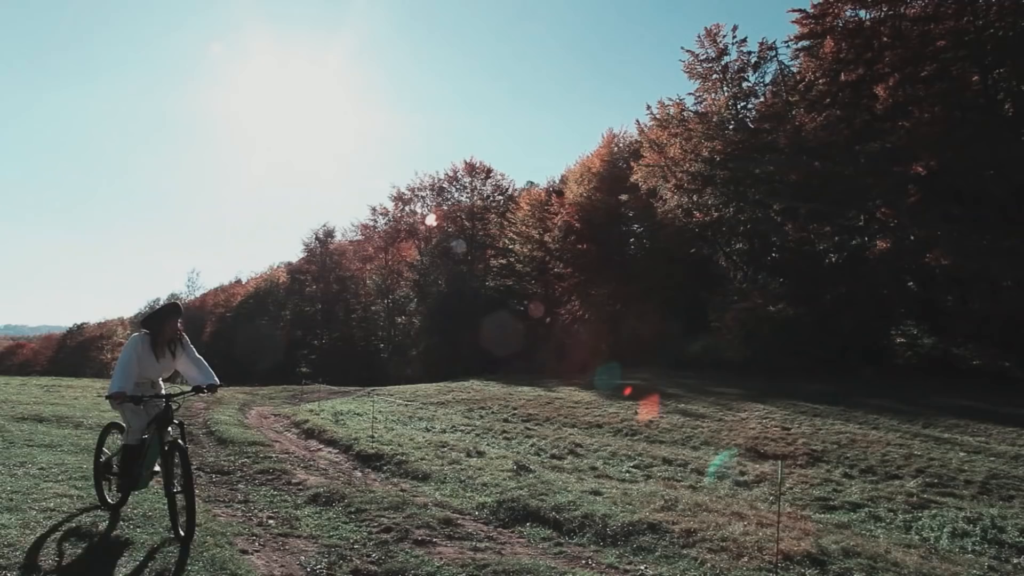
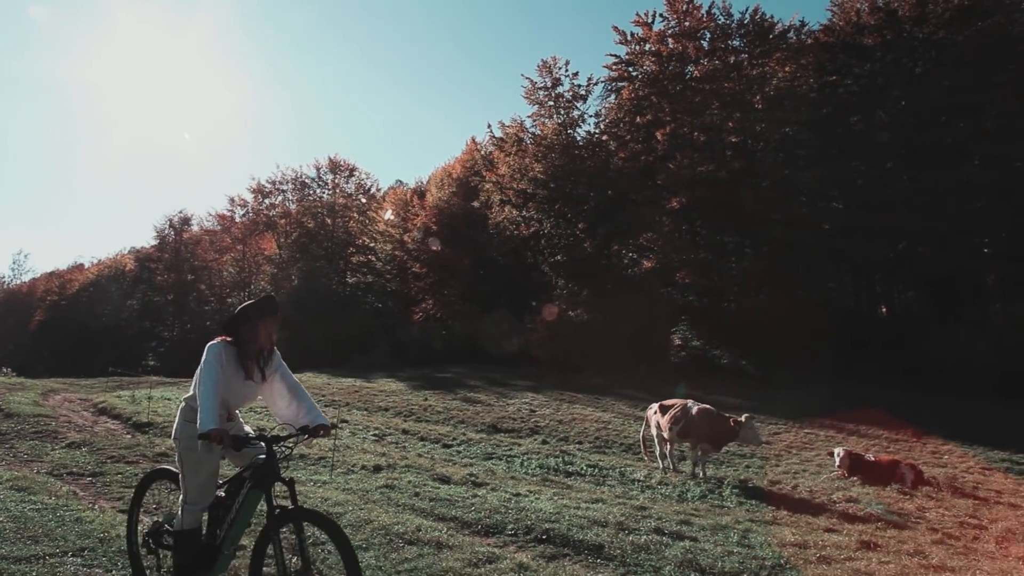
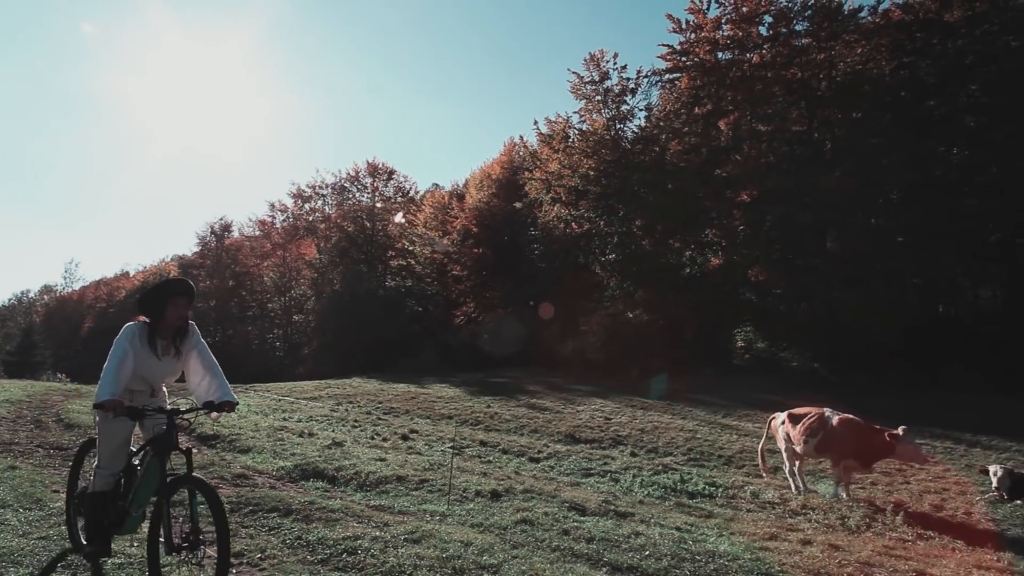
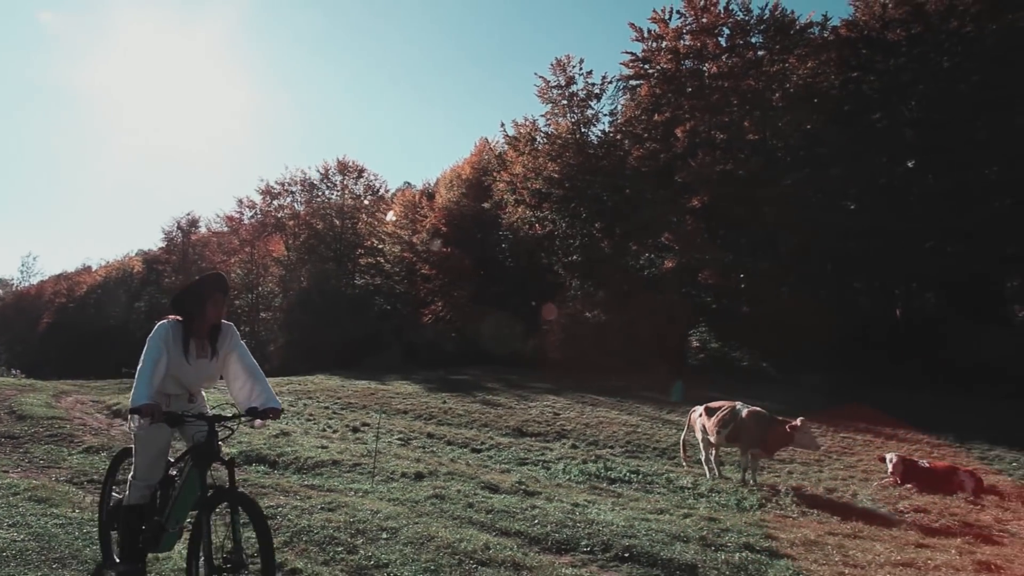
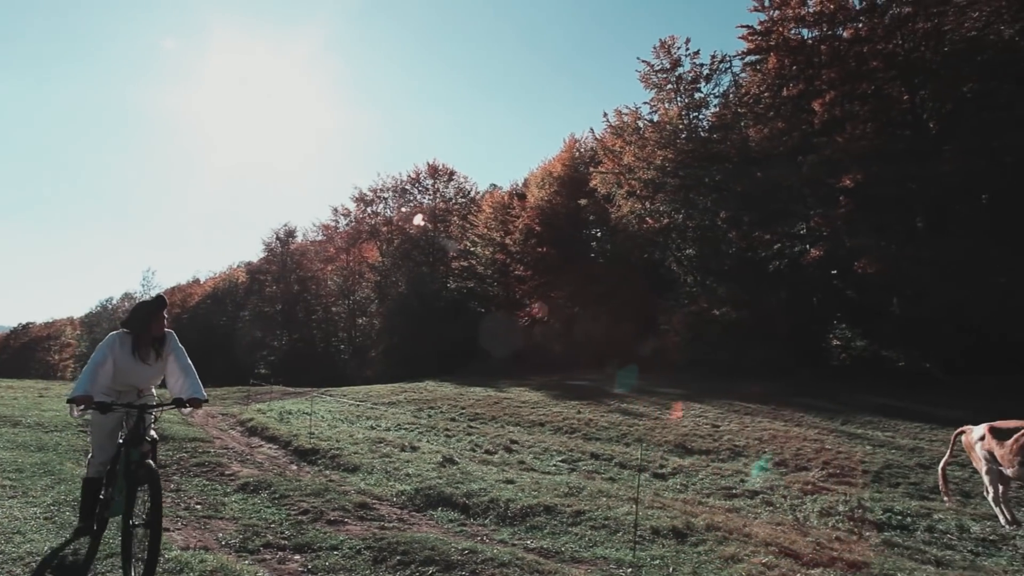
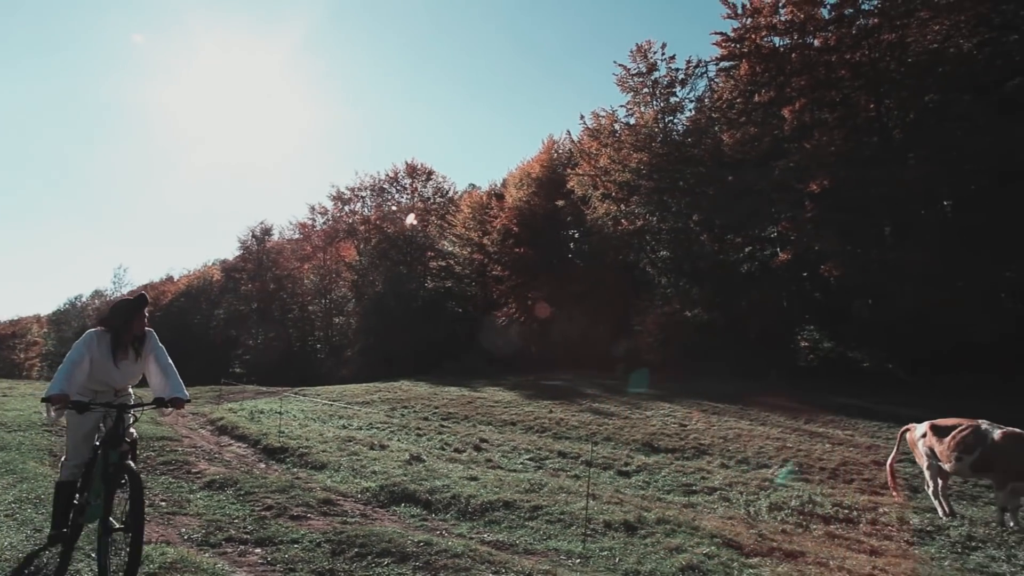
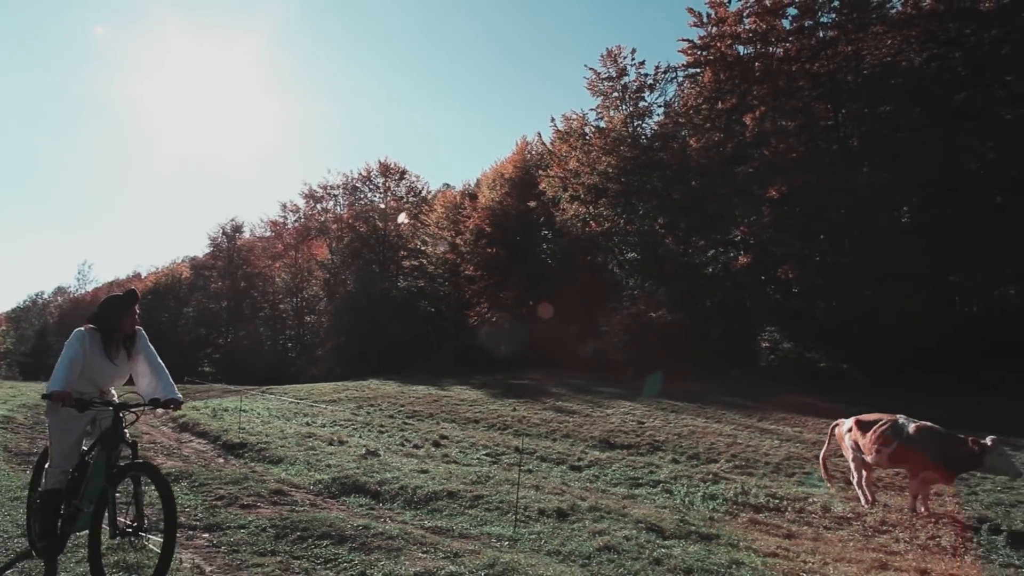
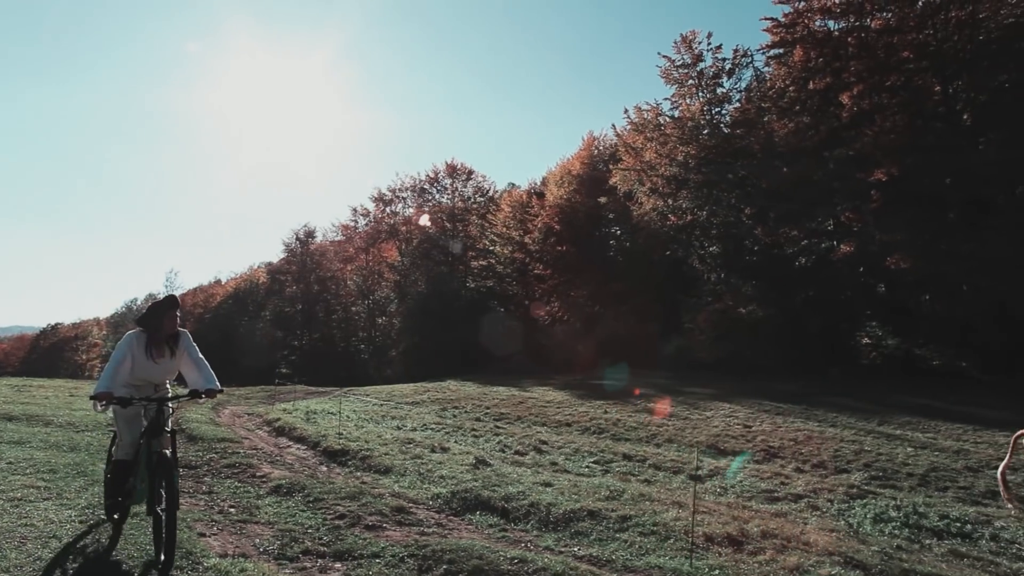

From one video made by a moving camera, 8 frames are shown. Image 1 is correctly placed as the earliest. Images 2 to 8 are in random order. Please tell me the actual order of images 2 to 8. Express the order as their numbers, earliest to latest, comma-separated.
8, 5, 6, 7, 3, 4, 2
